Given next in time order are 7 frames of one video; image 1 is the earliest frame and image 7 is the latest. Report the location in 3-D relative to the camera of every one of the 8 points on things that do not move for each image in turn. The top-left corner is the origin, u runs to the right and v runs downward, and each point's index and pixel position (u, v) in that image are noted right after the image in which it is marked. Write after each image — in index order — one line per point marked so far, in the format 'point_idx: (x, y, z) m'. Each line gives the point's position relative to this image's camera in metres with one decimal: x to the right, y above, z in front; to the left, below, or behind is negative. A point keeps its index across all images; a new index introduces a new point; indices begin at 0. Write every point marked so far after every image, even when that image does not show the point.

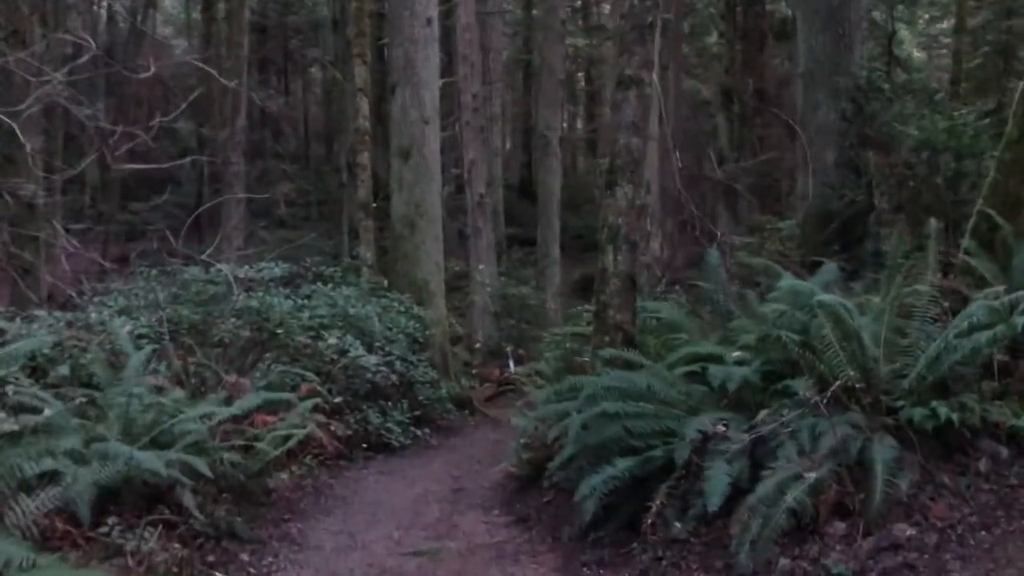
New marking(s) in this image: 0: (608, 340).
0: (+1.0, -0.5, +9.4) m
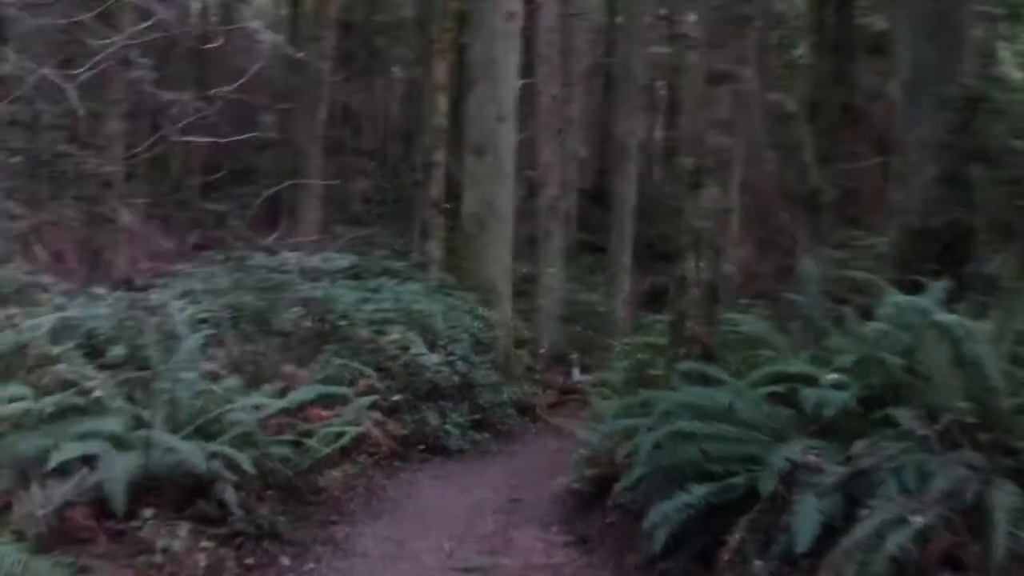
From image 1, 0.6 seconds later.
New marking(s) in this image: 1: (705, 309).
0: (+1.7, -0.6, +8.8) m
1: (+1.9, -0.2, +8.7) m
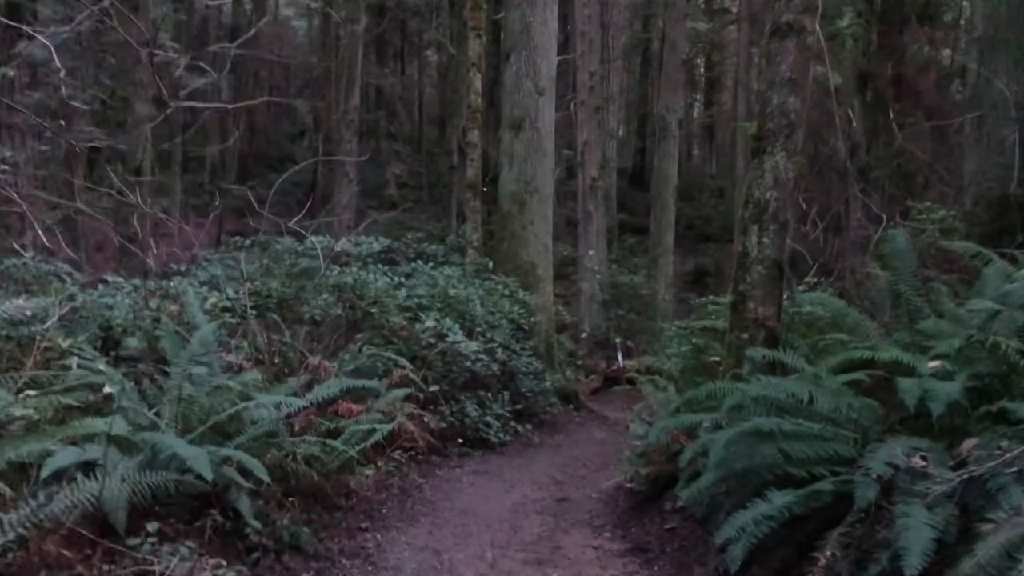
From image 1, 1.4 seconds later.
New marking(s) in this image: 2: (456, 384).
0: (+2.1, -0.4, +7.9) m
1: (+2.3, 0.0, +7.9) m
2: (-0.7, -1.1, +10.7) m
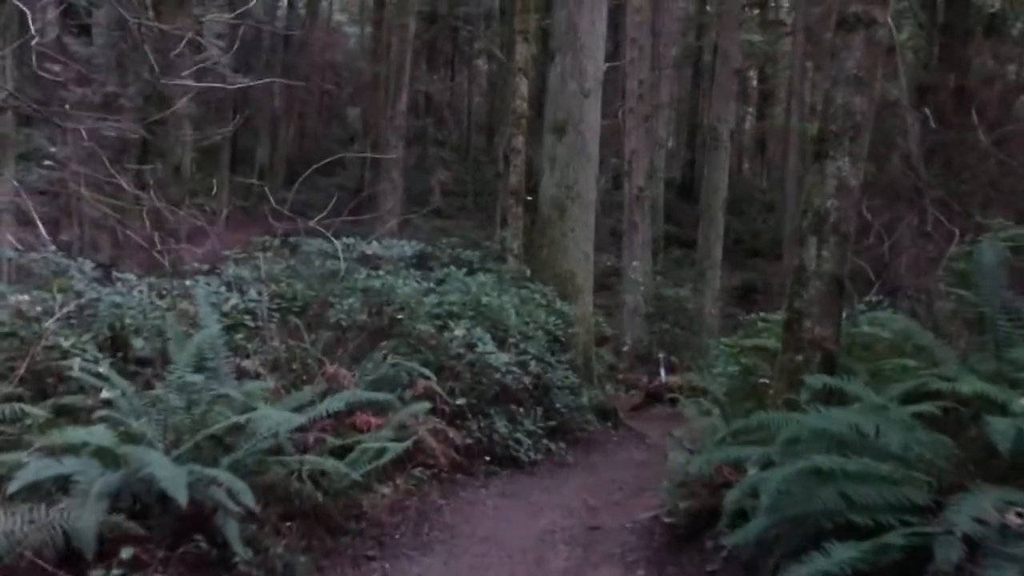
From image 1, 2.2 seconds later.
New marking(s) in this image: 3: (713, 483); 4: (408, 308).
0: (+2.3, -0.6, +7.2) m
1: (+2.5, -0.1, +7.1) m
2: (-0.3, -1.2, +10.1) m
3: (+1.5, -1.4, +6.6) m
4: (-1.2, -0.2, +10.2) m
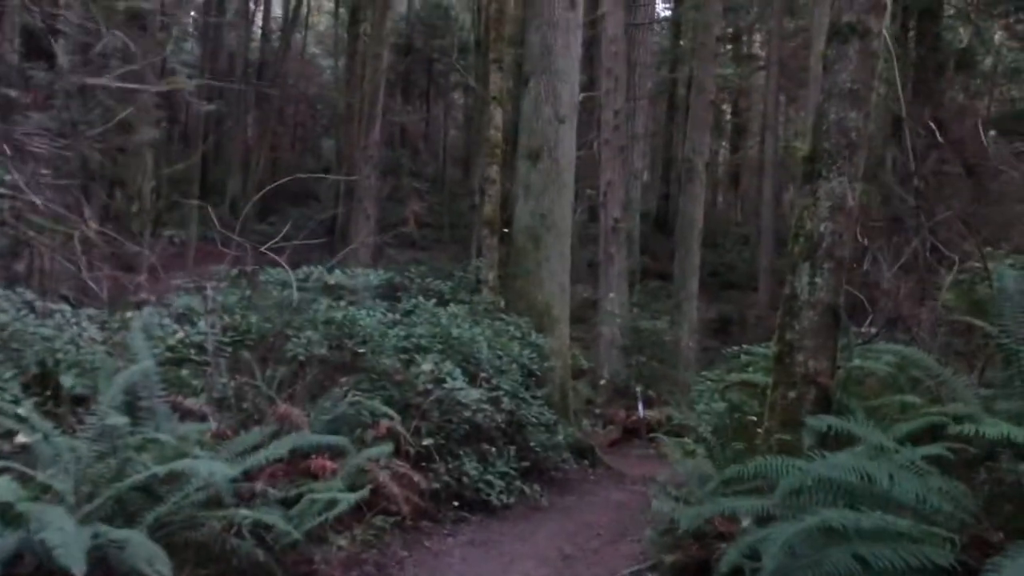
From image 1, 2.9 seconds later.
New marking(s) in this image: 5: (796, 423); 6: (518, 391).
0: (+2.1, -0.8, +6.6) m
1: (+2.3, -0.4, +6.6) m
2: (-0.6, -1.6, +9.4) m
3: (+1.2, -1.6, +5.9) m
4: (-1.5, -0.6, +9.6) m
5: (+2.1, -1.0, +6.6) m
6: (+0.1, -1.2, +10.6) m
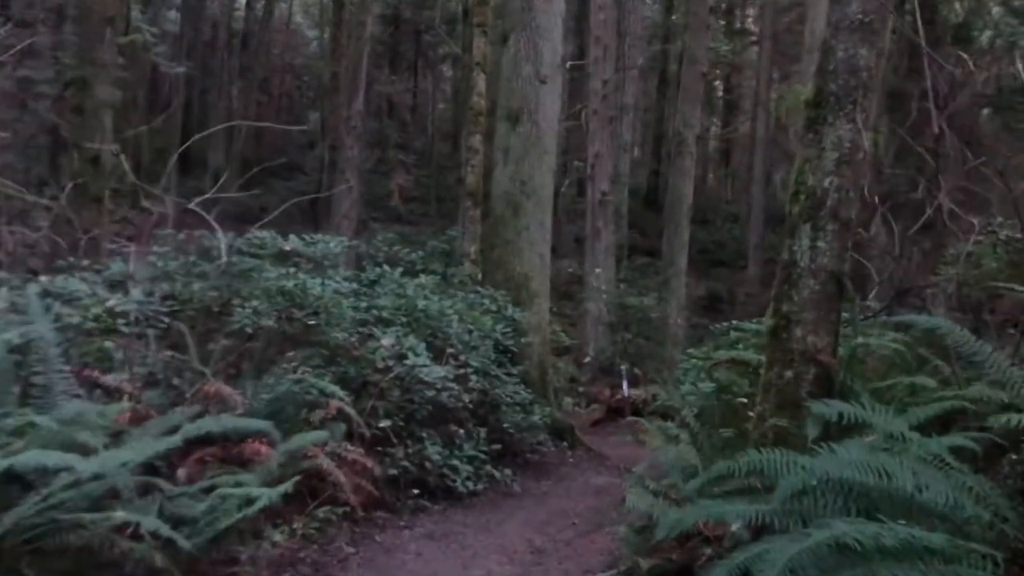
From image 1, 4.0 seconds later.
0: (+1.8, -0.6, +5.8) m
1: (+2.0, -0.1, +5.7) m
2: (-0.9, -1.2, +8.6) m
3: (+1.0, -1.4, +5.1) m
4: (-1.8, -0.2, +8.7) m
5: (+1.8, -0.8, +5.8) m
6: (-0.3, -0.9, +9.8) m
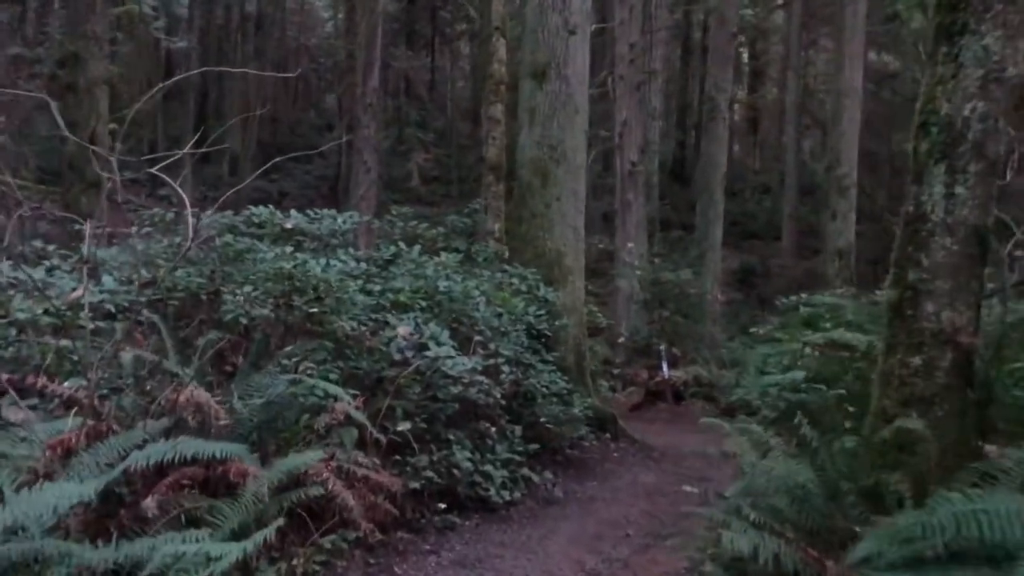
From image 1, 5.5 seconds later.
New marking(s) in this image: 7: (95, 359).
0: (+2.1, -0.4, +4.5) m
1: (+2.2, 0.0, +4.4) m
2: (-0.6, -1.1, +7.3) m
3: (+1.2, -1.3, +3.8) m
4: (-1.5, -0.1, +7.5) m
5: (+2.1, -0.6, +4.5) m
6: (+0.1, -0.6, +8.5) m
7: (-2.7, -0.5, +5.9) m
